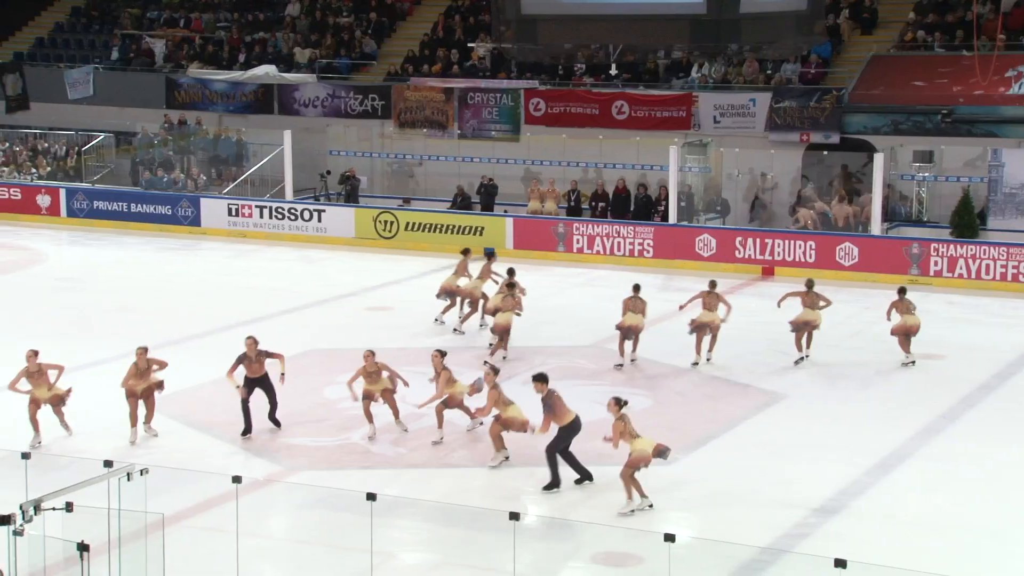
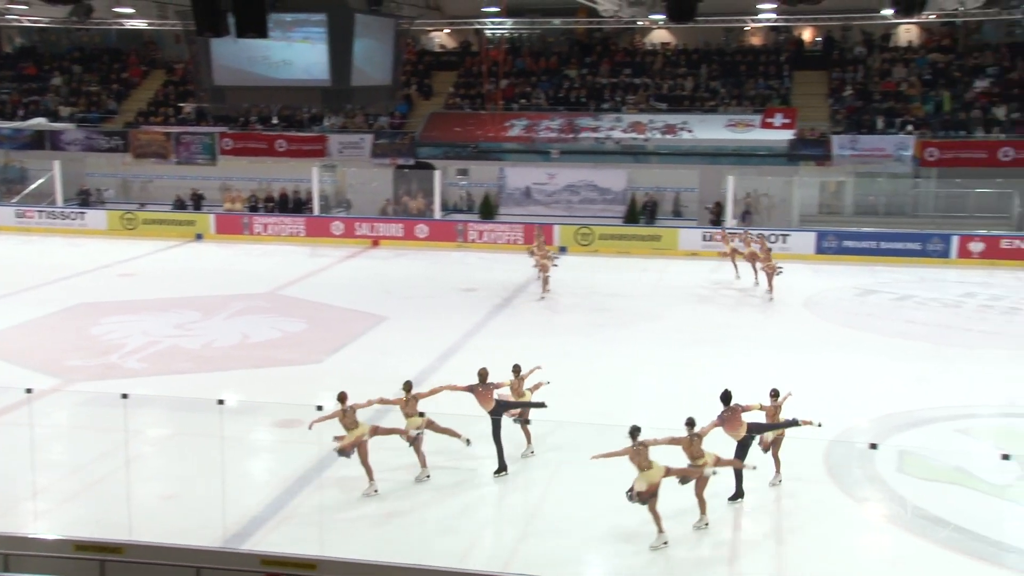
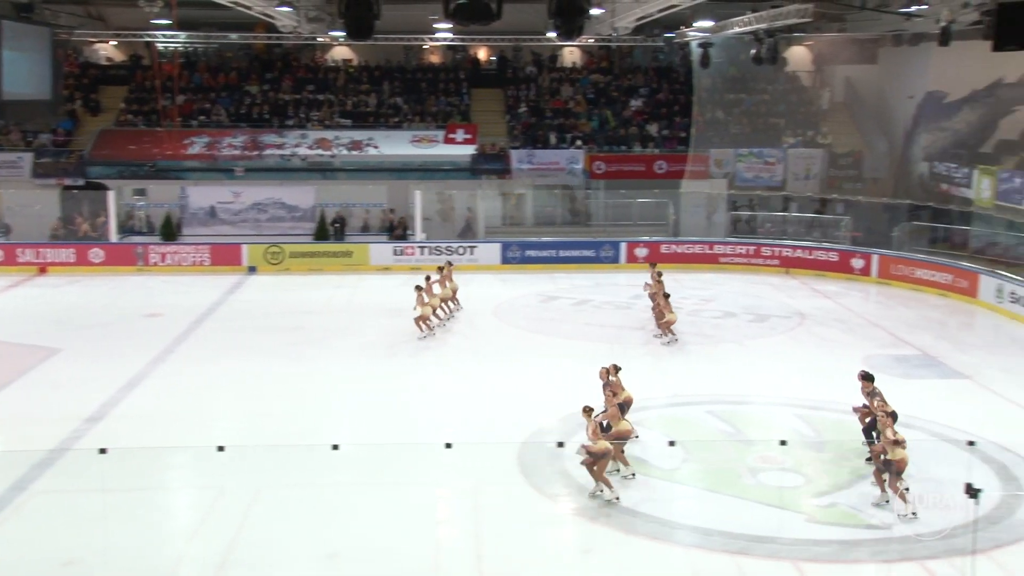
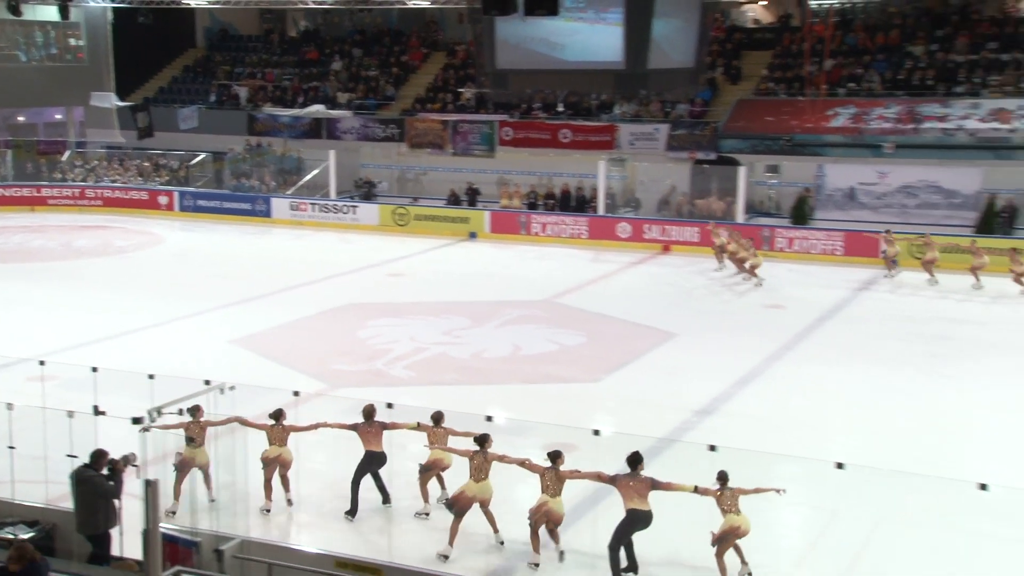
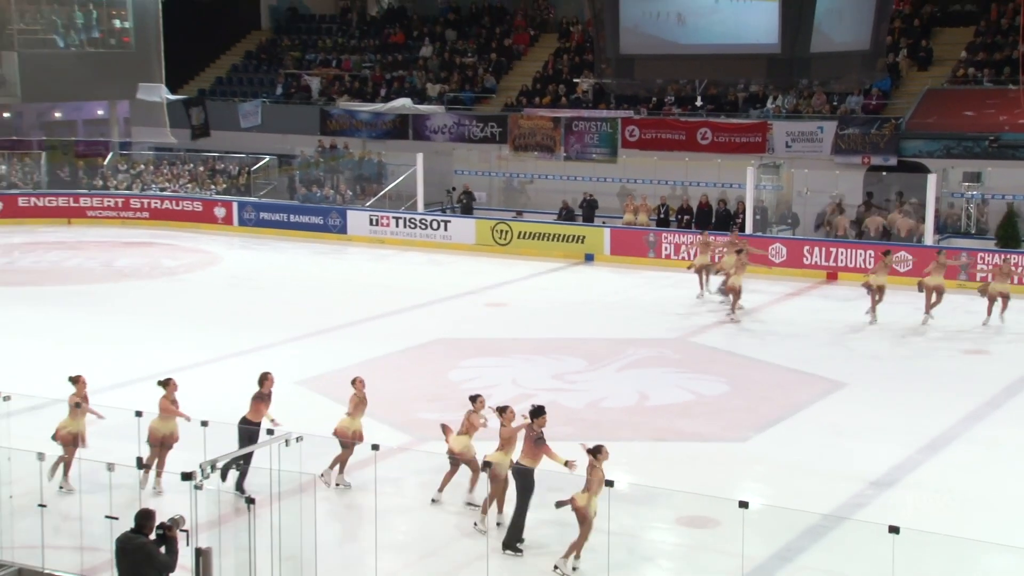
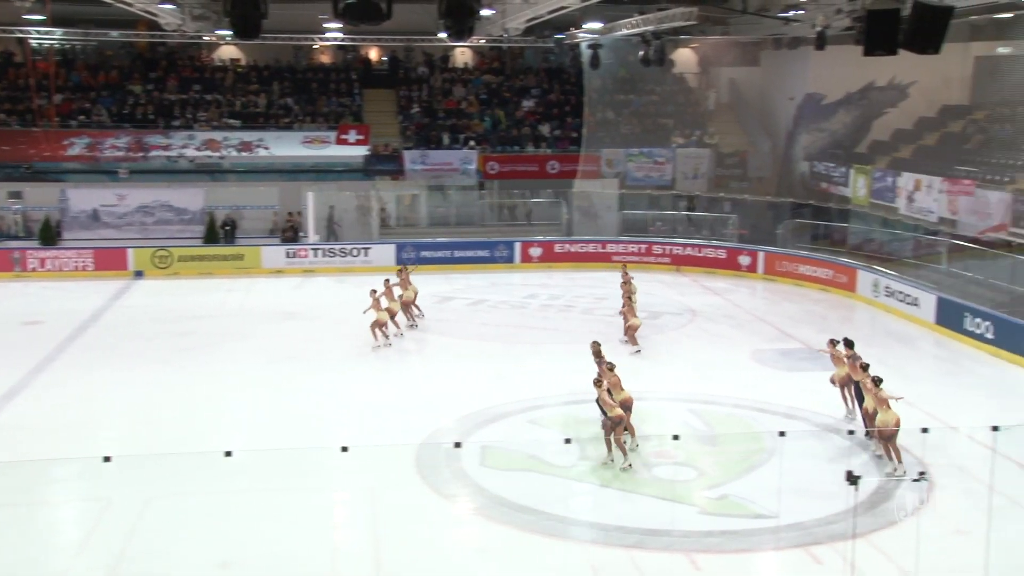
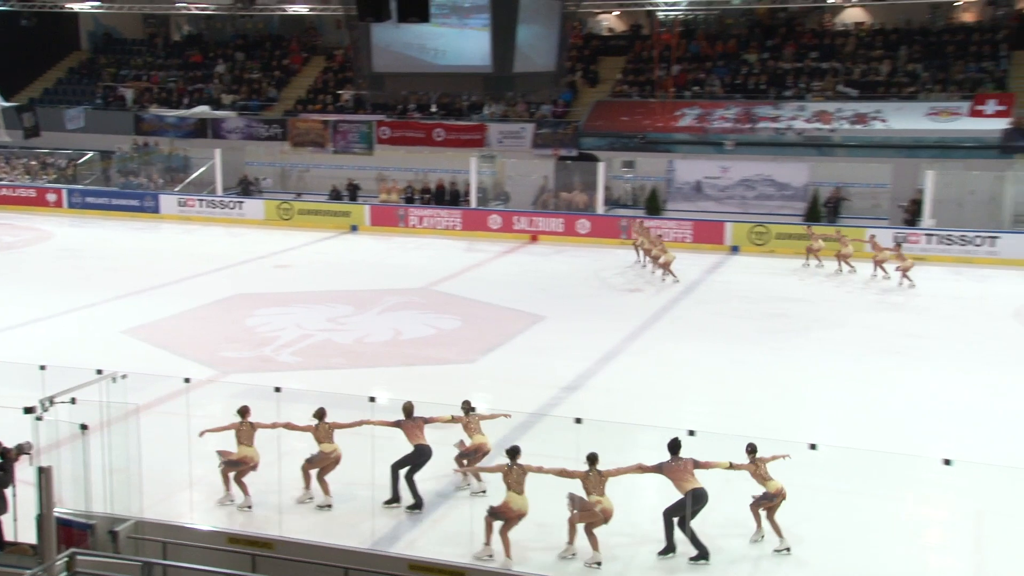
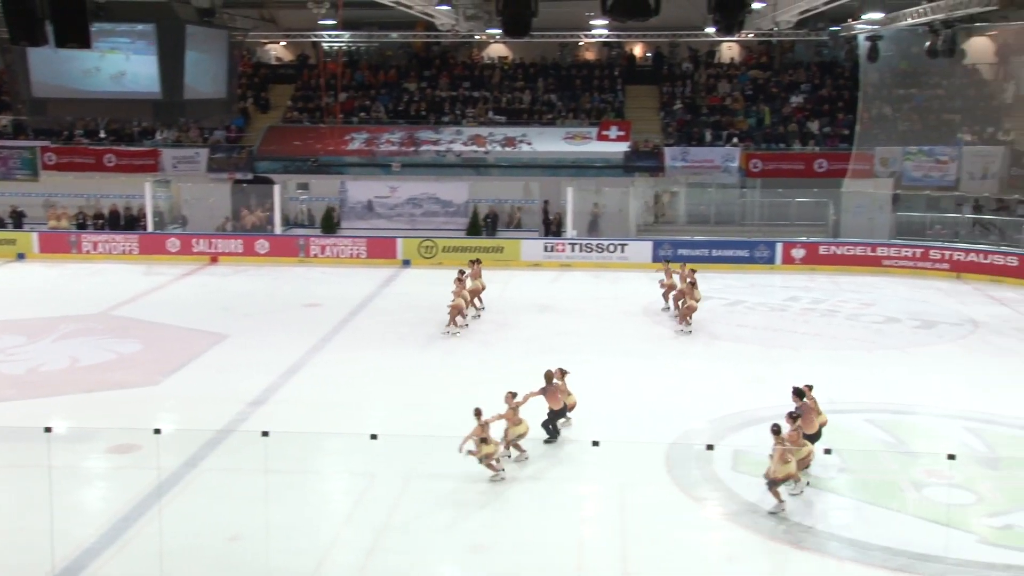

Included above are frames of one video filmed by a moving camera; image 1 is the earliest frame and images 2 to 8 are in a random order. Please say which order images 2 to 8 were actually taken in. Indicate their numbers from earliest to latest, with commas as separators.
5, 4, 7, 2, 8, 3, 6
